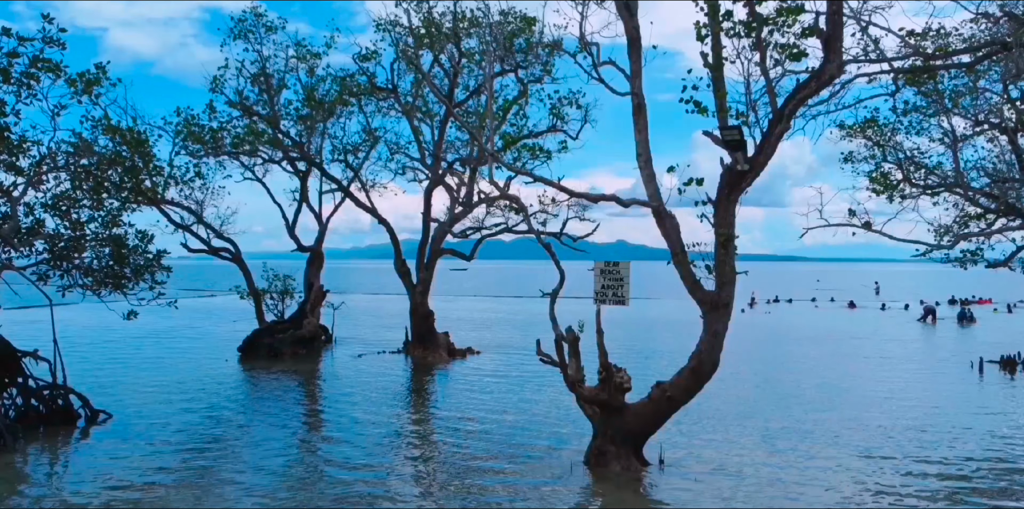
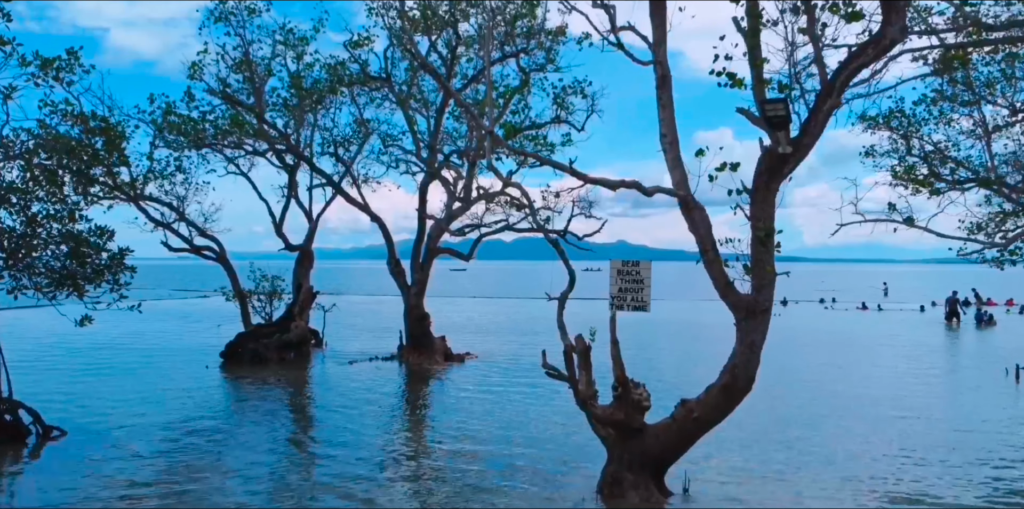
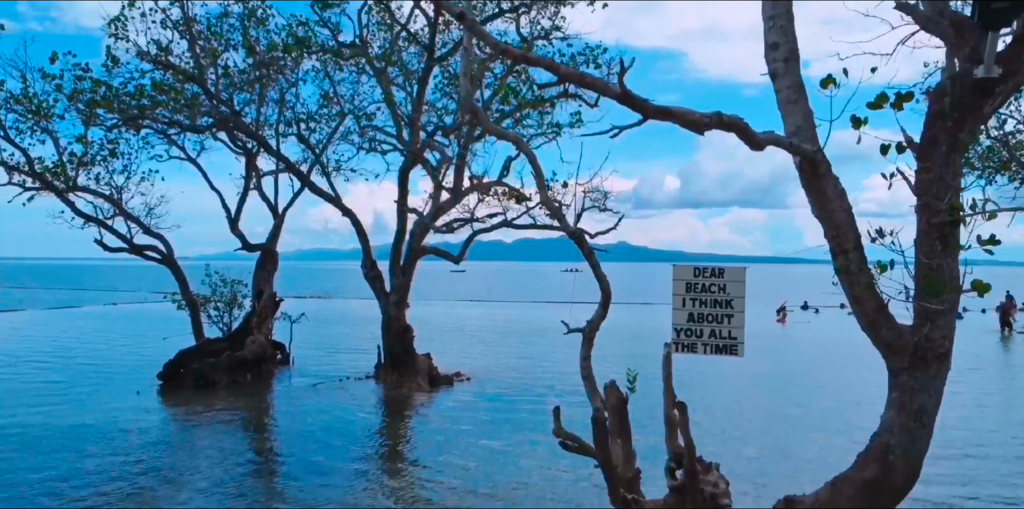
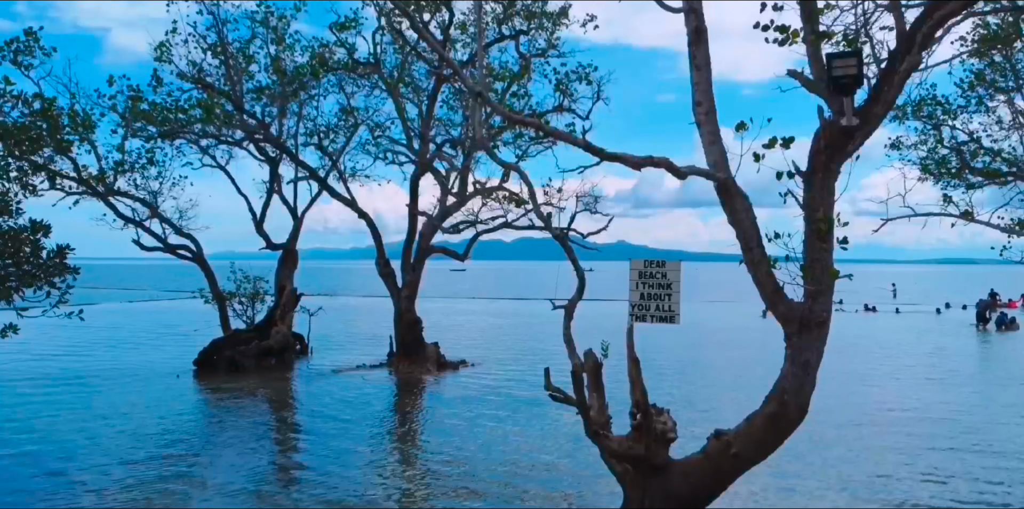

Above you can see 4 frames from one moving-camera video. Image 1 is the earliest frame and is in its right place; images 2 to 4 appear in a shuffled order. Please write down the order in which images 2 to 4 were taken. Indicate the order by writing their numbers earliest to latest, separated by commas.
2, 4, 3
